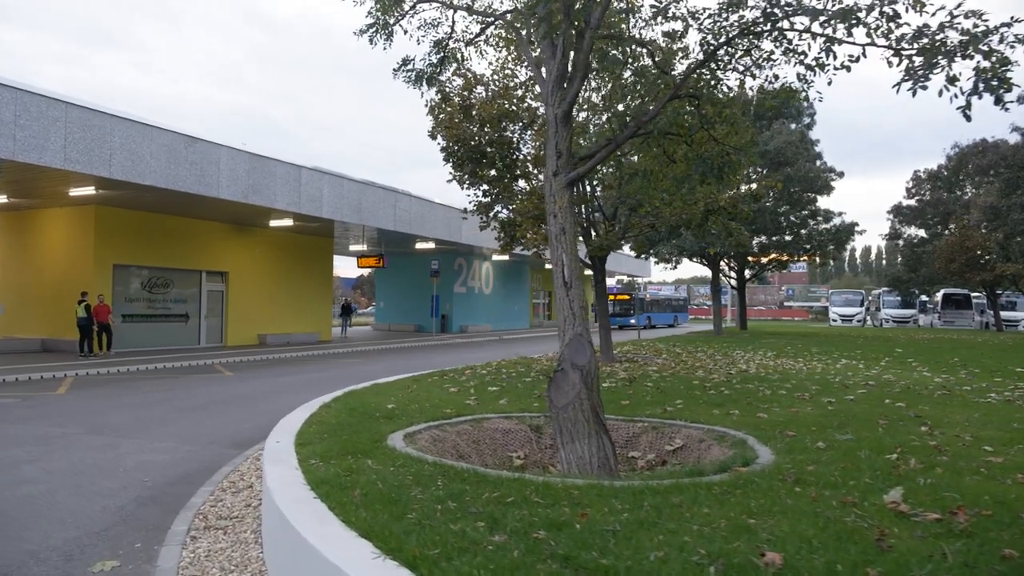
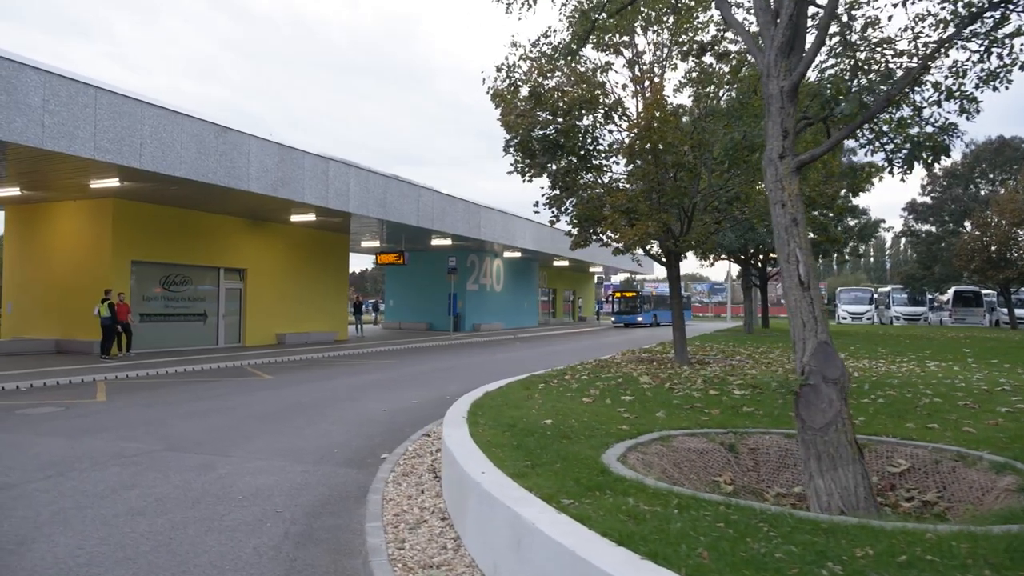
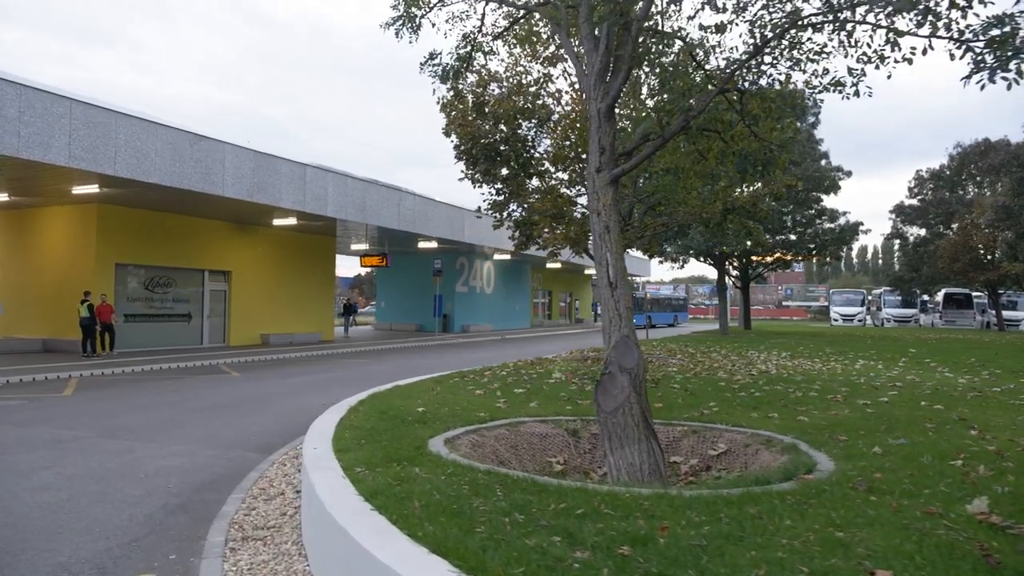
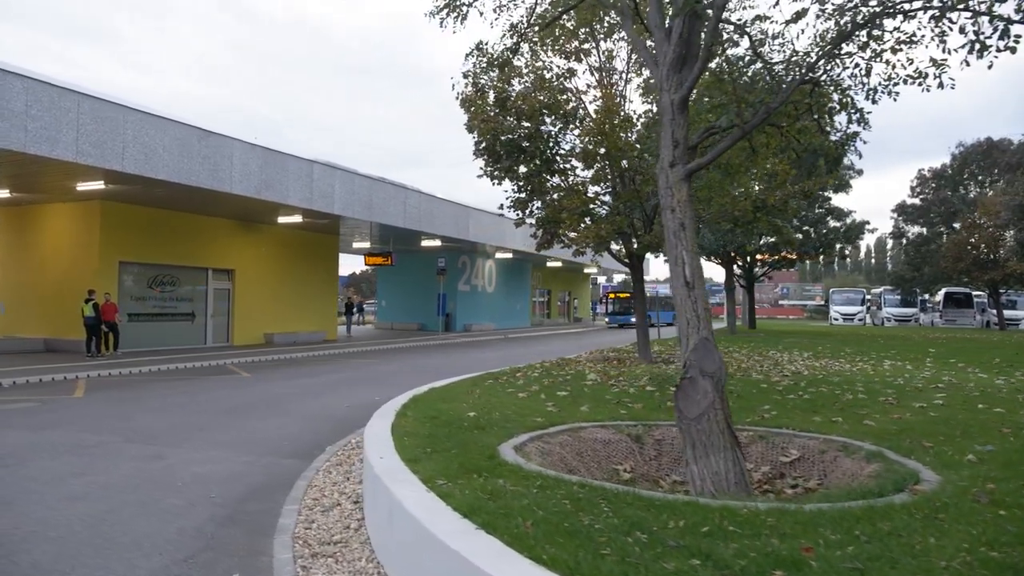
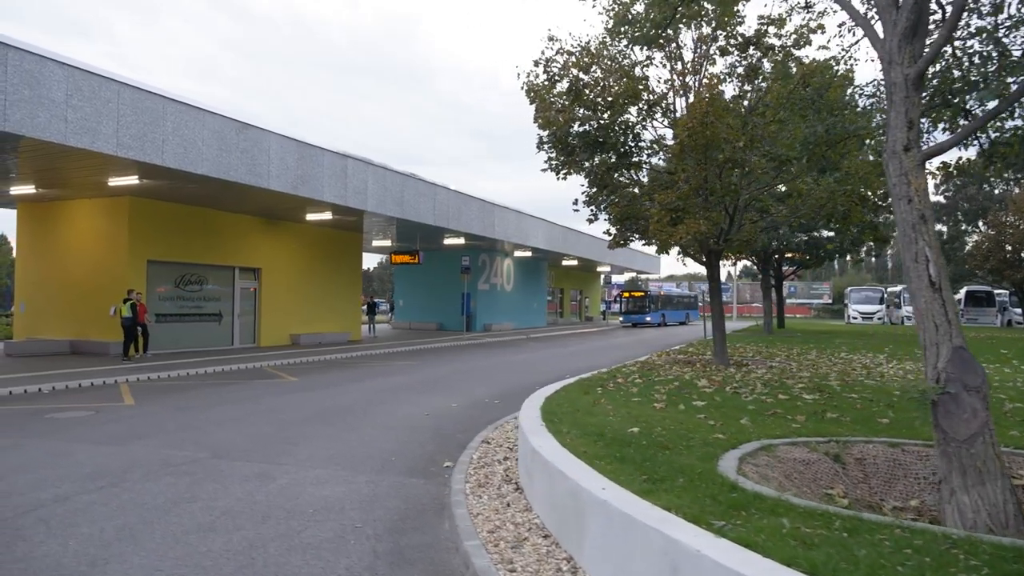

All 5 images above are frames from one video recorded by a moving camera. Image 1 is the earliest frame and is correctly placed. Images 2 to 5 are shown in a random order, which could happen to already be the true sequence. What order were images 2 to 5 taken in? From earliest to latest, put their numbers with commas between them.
3, 4, 2, 5
